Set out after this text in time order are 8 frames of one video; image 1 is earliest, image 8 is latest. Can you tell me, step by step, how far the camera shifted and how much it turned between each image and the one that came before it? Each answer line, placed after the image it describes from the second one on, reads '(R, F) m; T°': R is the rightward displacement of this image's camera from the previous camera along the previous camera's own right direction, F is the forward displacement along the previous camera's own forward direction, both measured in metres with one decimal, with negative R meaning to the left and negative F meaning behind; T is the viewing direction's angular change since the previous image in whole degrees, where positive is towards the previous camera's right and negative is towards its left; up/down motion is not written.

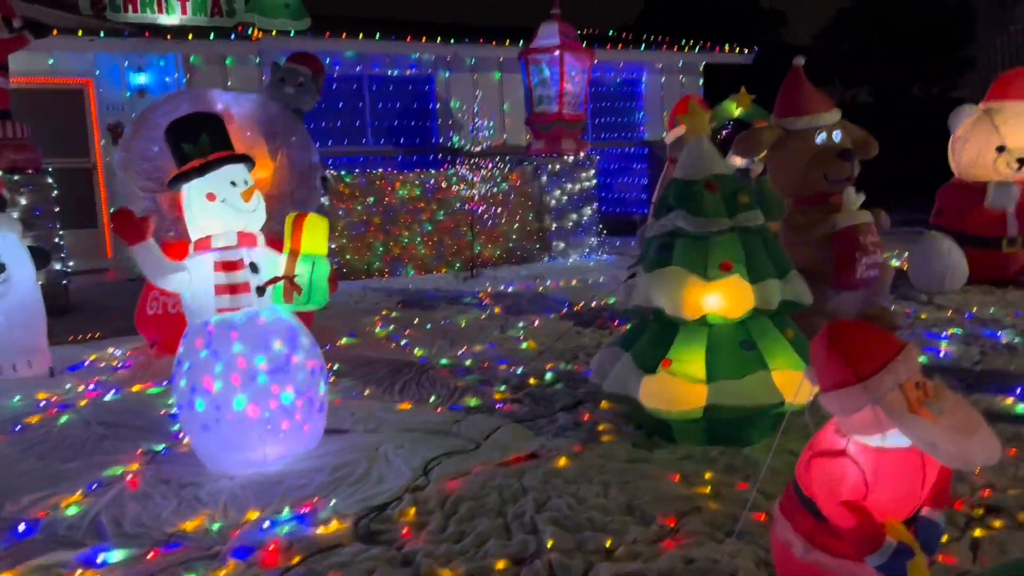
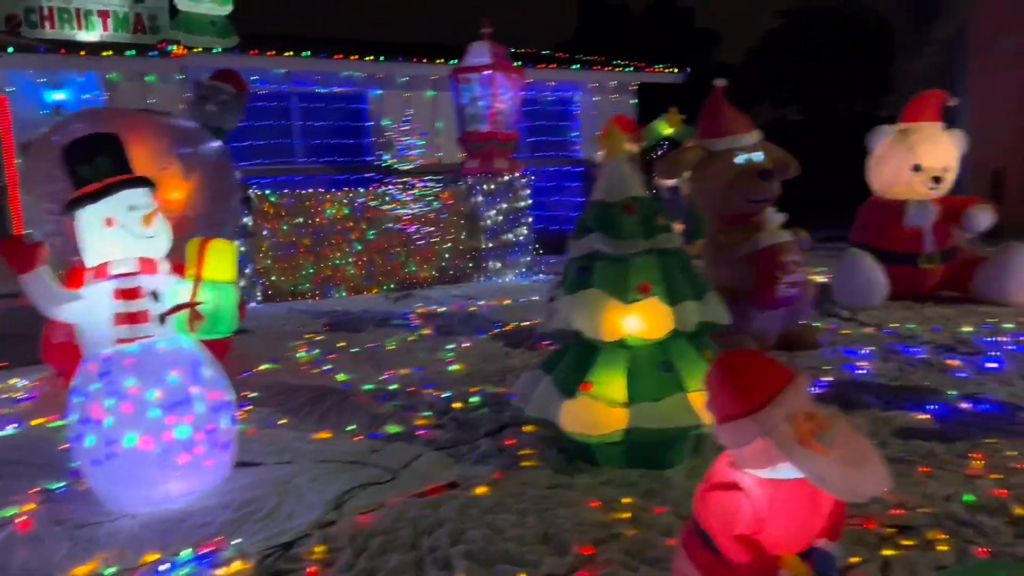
(+0.1, +0.1) m; +4°
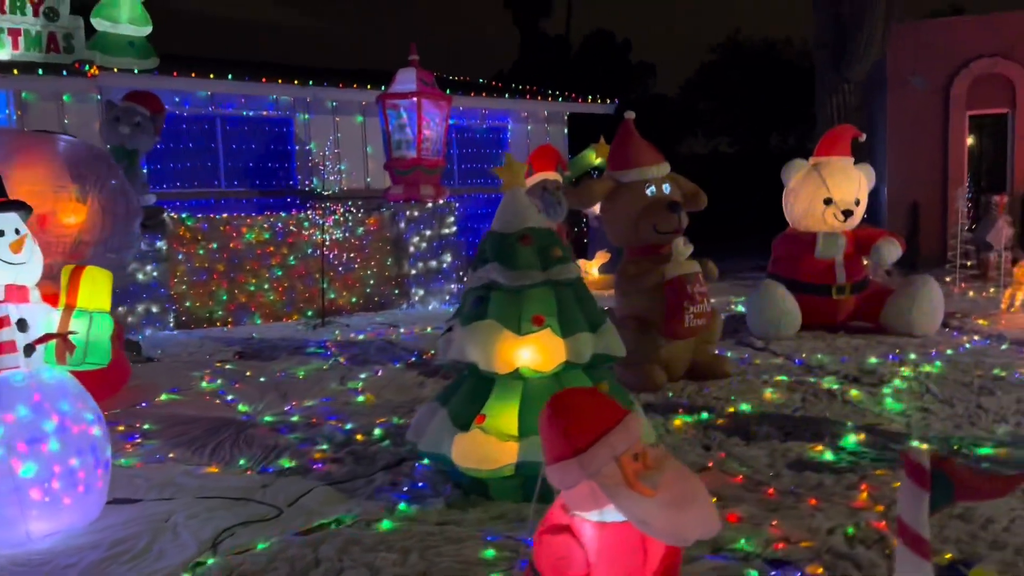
(+0.2, 0.0) m; +4°
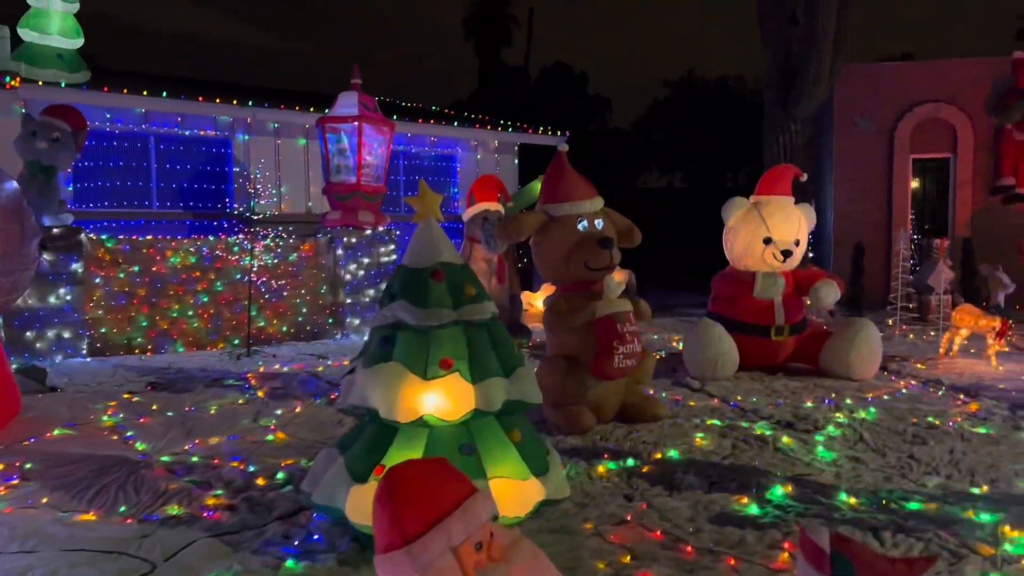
(+0.2, +0.2) m; +3°
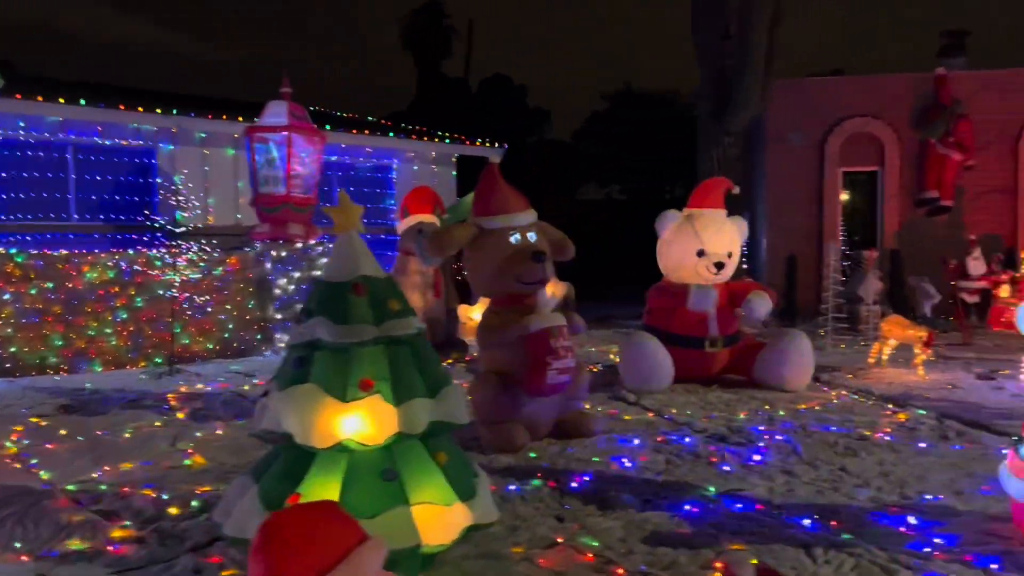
(+0.1, +0.1) m; +4°
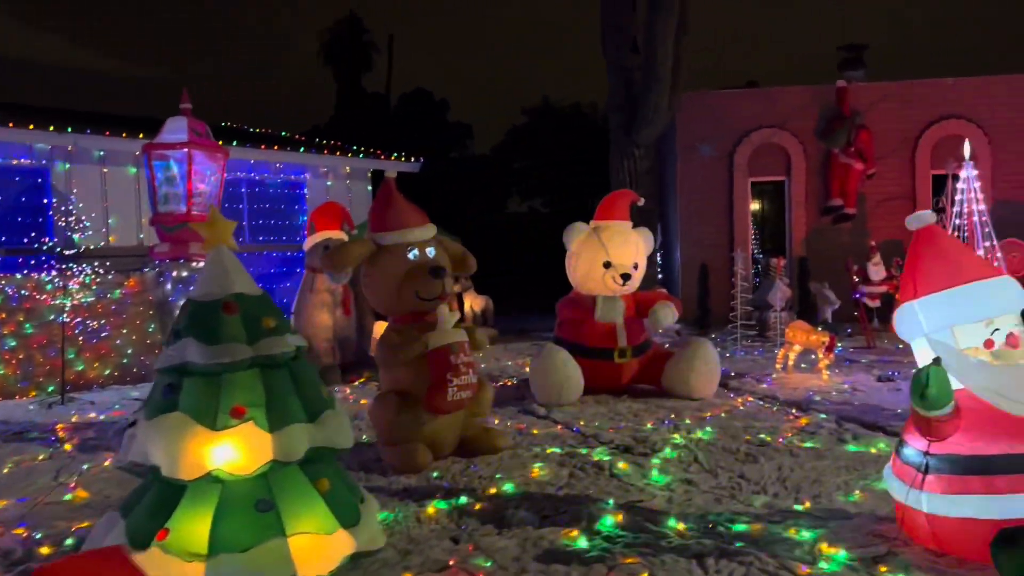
(+0.2, +0.1) m; +5°
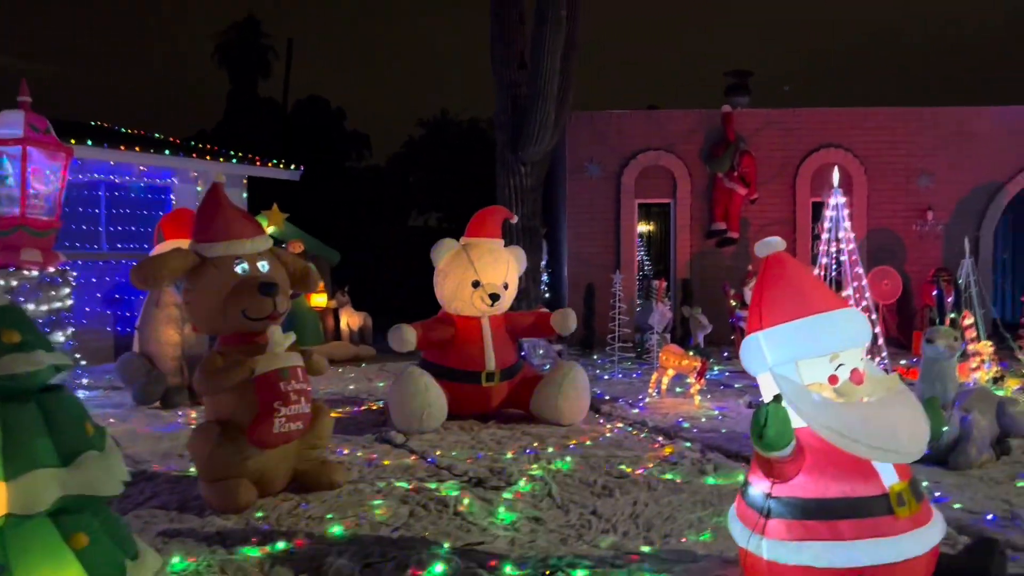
(+0.4, +0.3) m; +6°
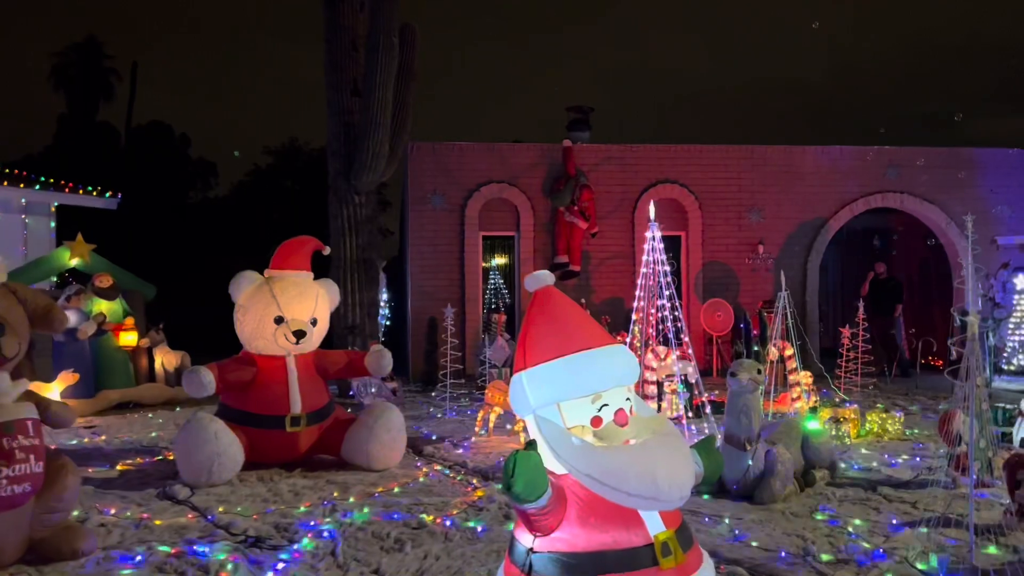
(+0.5, +0.3) m; +9°
